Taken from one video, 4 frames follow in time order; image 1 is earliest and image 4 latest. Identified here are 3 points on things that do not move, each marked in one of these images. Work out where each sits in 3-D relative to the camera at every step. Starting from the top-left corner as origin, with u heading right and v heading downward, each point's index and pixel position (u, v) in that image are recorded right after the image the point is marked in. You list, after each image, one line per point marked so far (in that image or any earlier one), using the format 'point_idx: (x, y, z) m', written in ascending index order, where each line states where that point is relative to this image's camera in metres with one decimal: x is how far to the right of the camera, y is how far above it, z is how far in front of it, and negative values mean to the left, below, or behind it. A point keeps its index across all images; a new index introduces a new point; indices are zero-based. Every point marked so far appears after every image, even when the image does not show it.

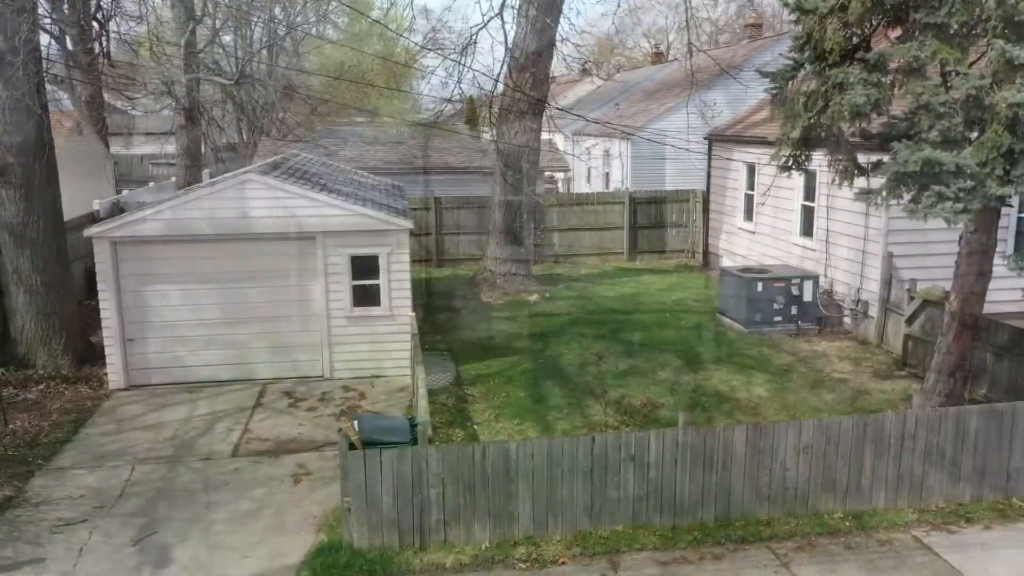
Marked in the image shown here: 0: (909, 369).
0: (+5.3, -1.1, +11.1) m
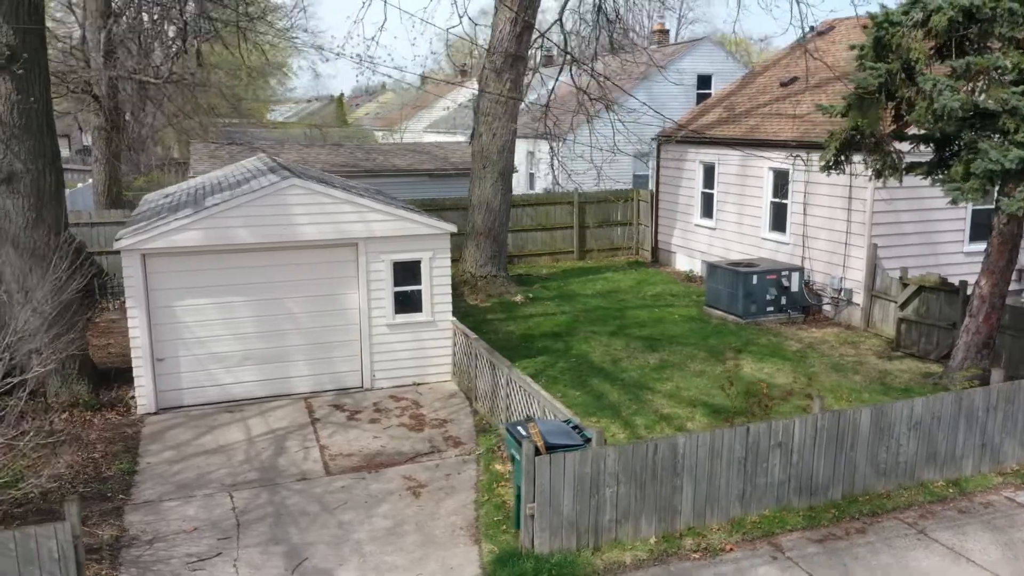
0: (+5.7, -0.9, +12.1) m
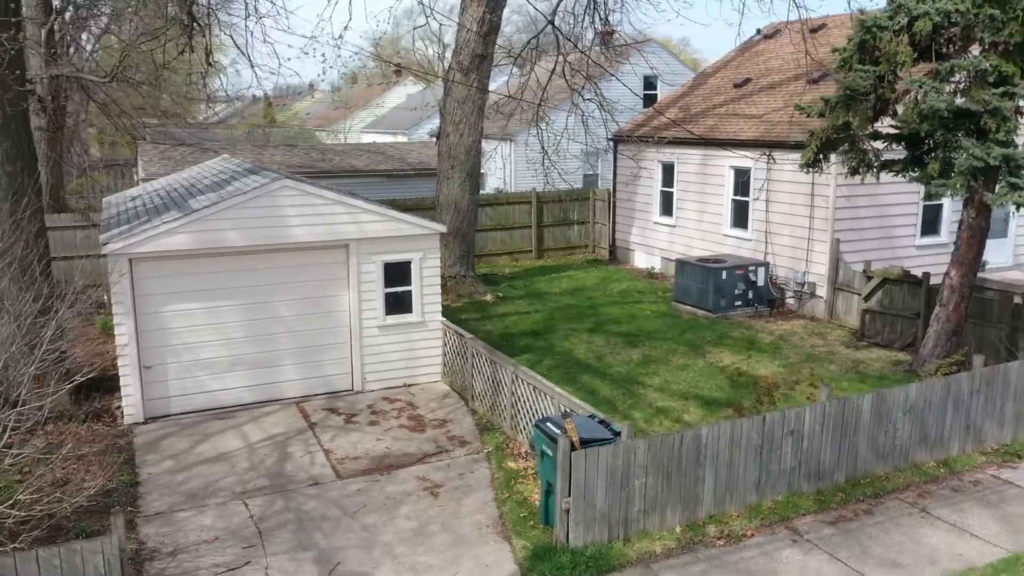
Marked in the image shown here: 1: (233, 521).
0: (+5.5, -0.8, +12.7) m
1: (-2.5, -2.1, +7.3) m
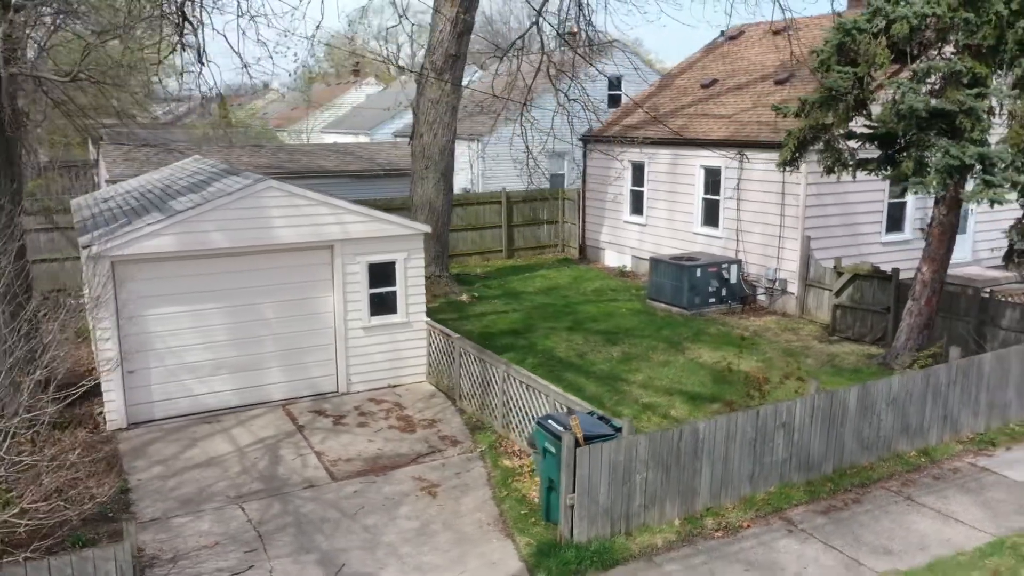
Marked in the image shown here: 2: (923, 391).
0: (+5.2, -0.7, +13.0) m
1: (-2.4, -2.1, +7.2) m
2: (+4.3, -1.1, +8.6) m
